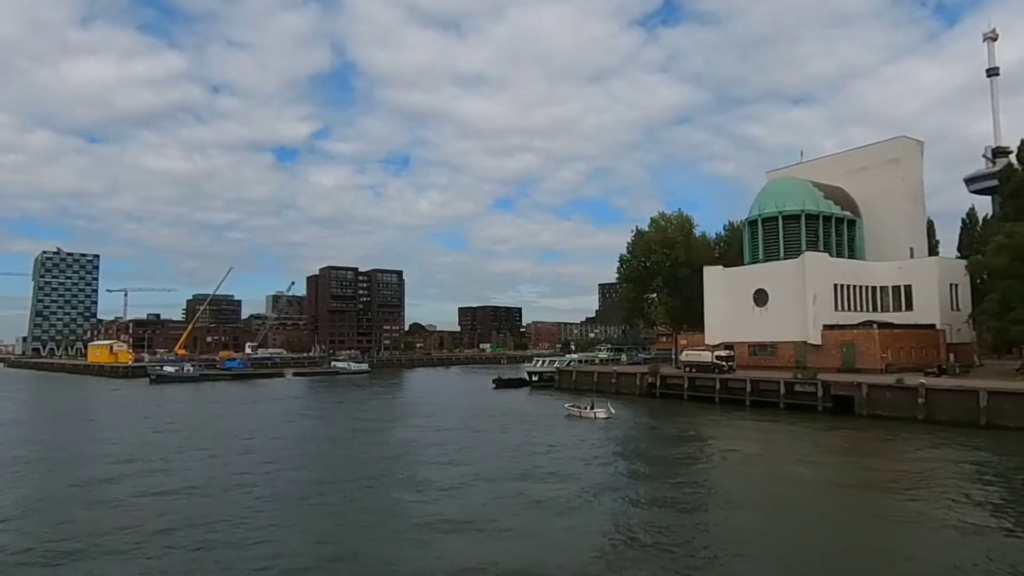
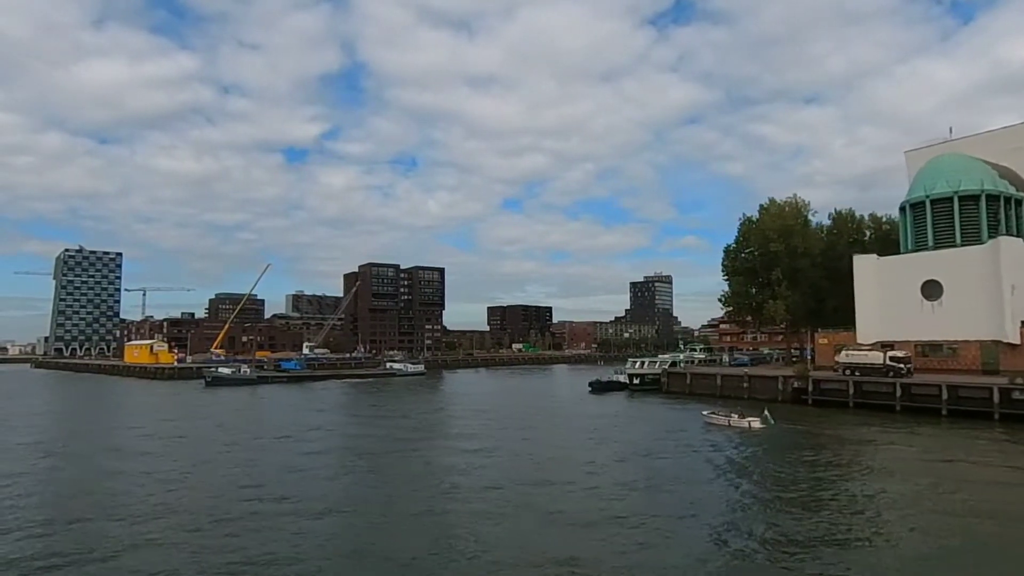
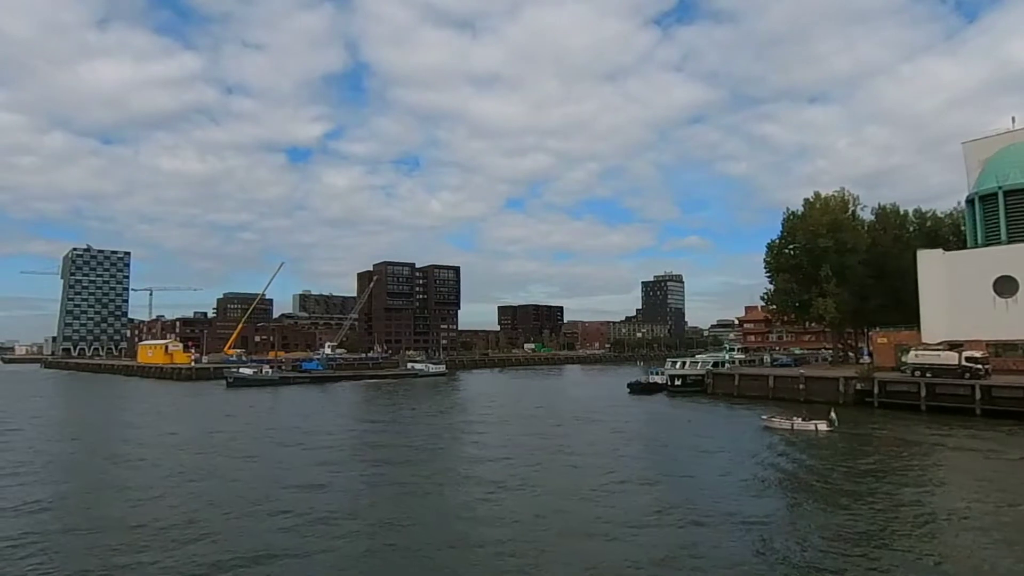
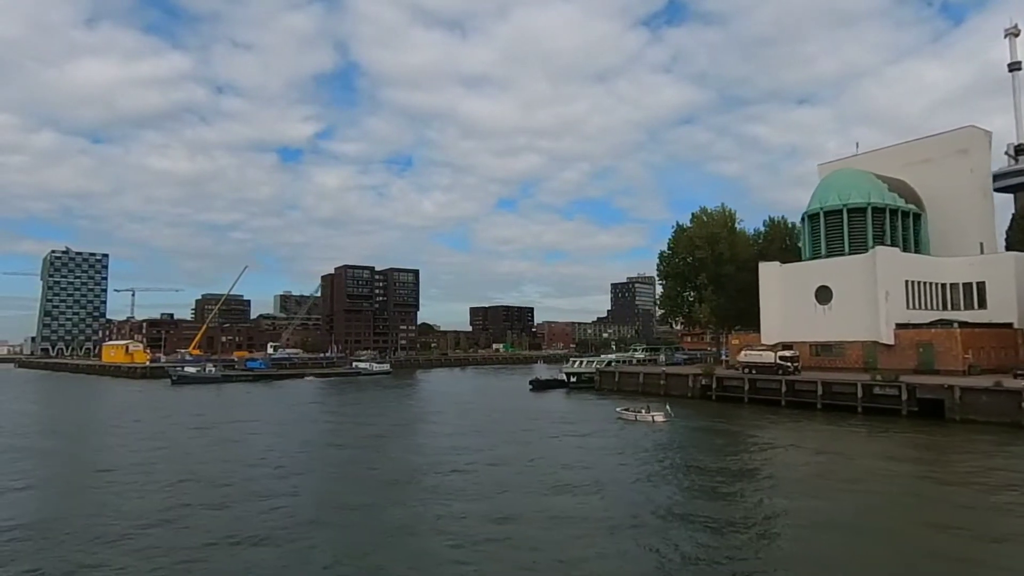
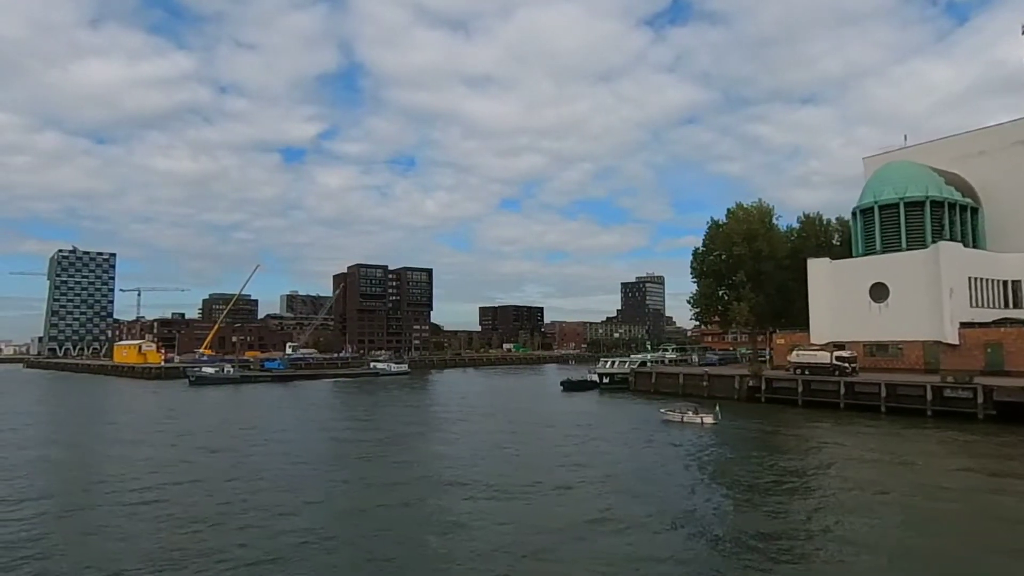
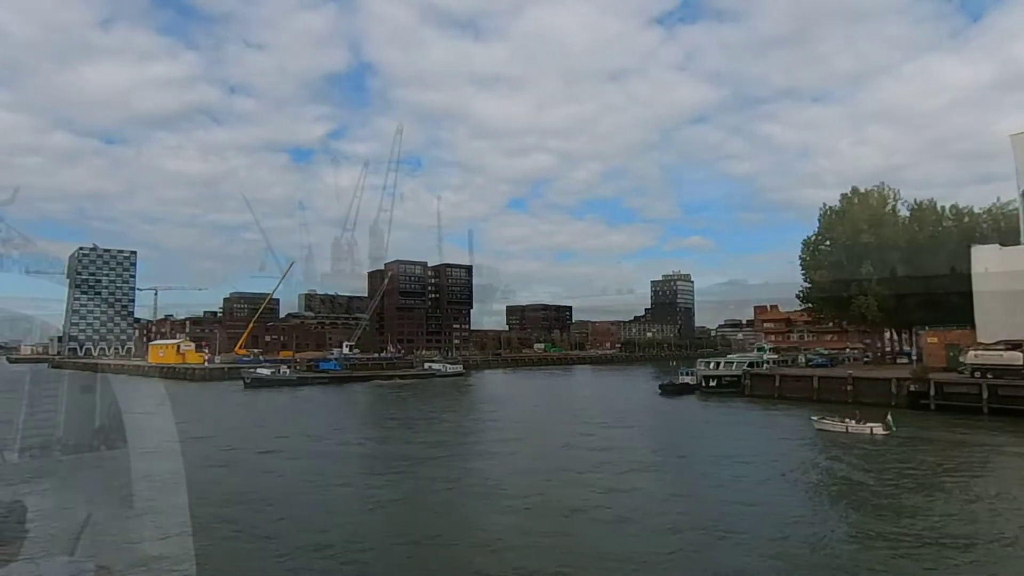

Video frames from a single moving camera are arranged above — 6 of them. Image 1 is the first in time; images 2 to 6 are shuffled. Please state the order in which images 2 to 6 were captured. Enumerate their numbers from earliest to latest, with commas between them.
4, 5, 2, 3, 6
